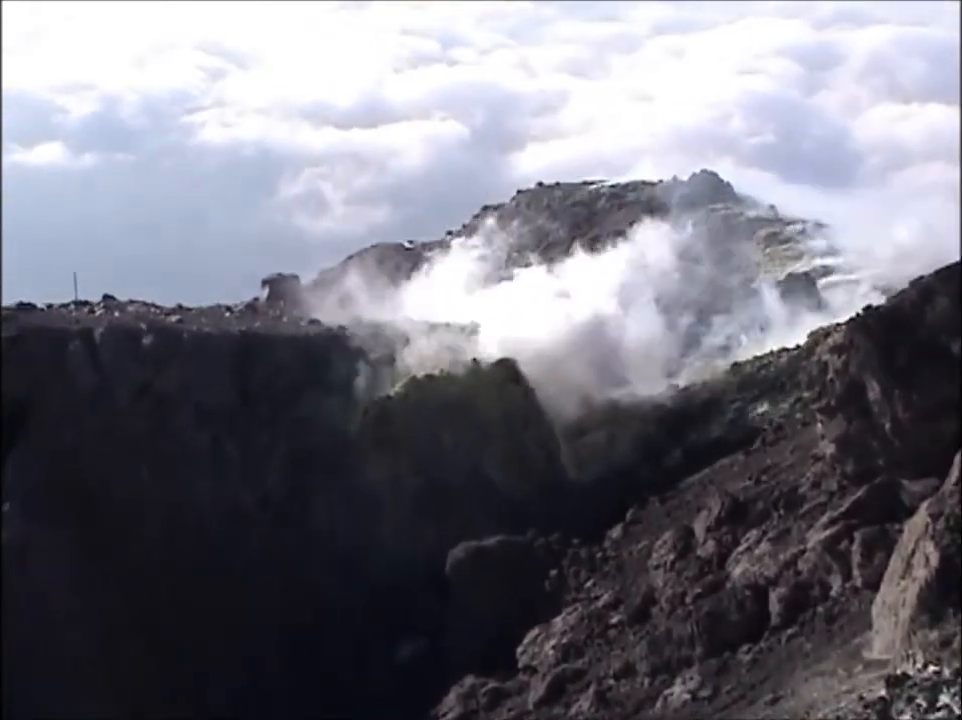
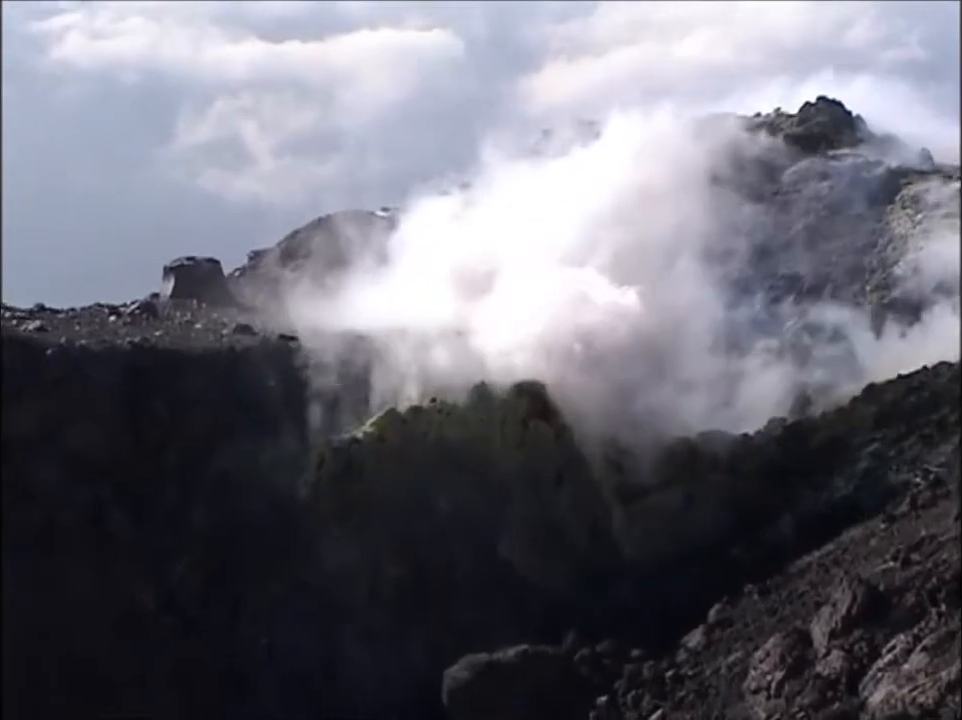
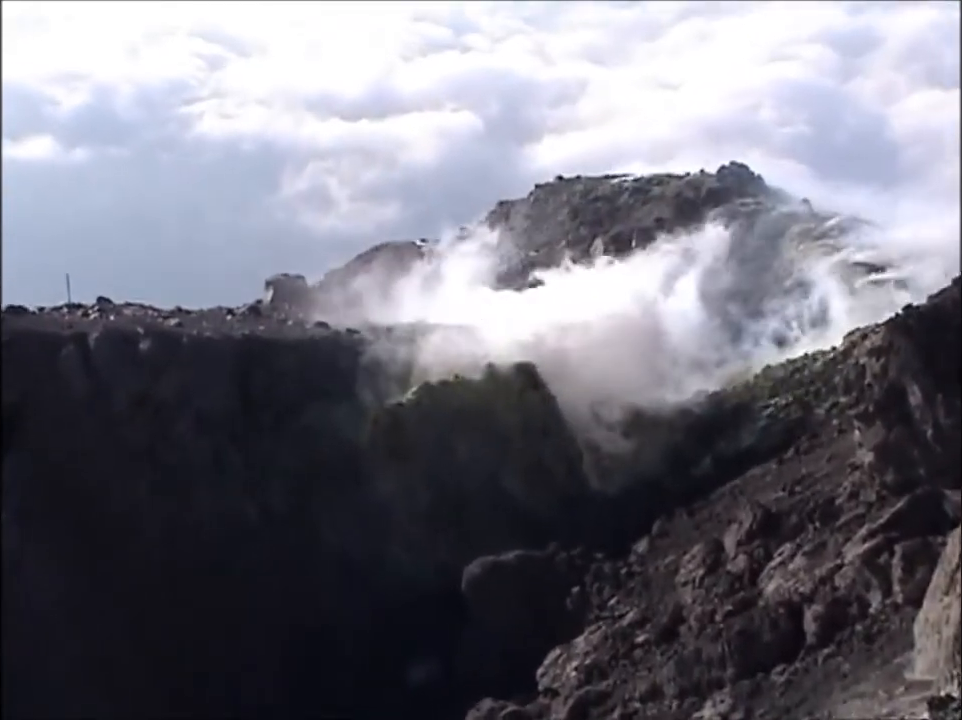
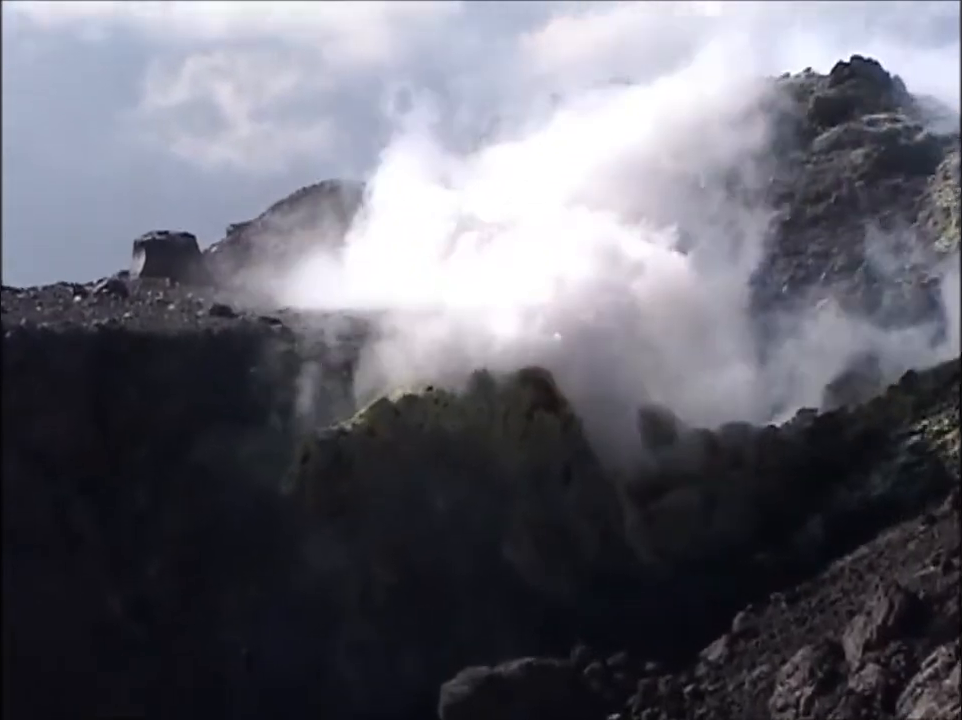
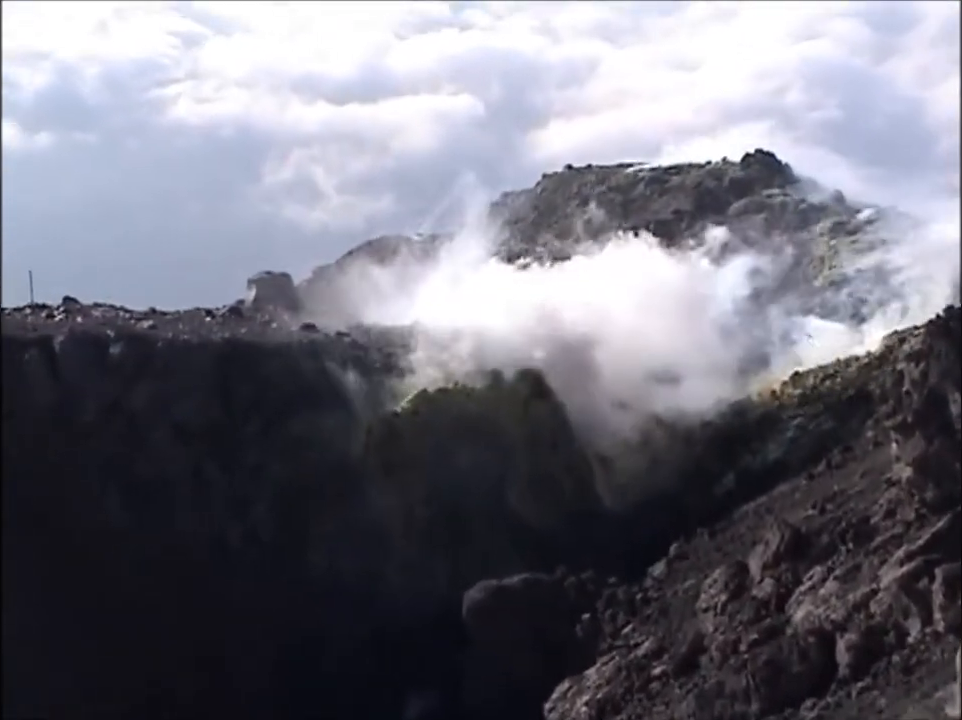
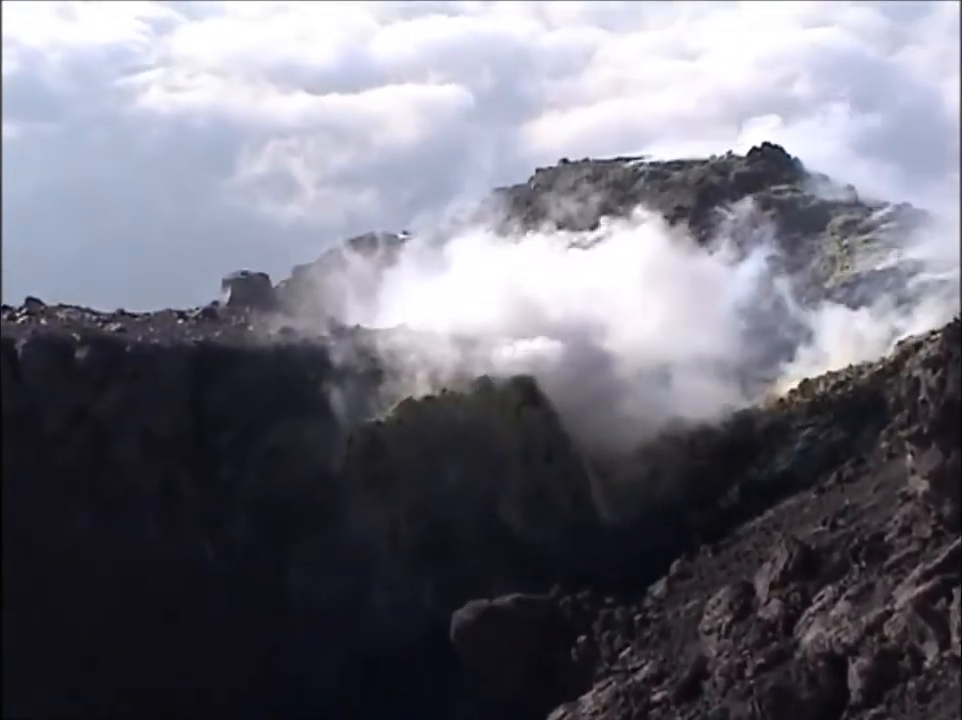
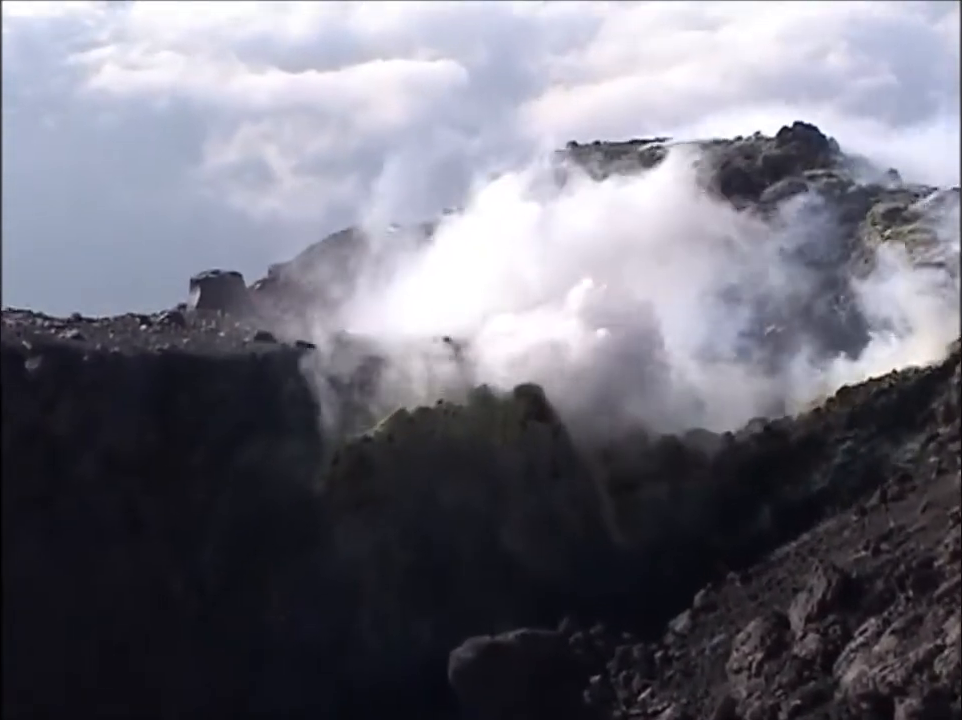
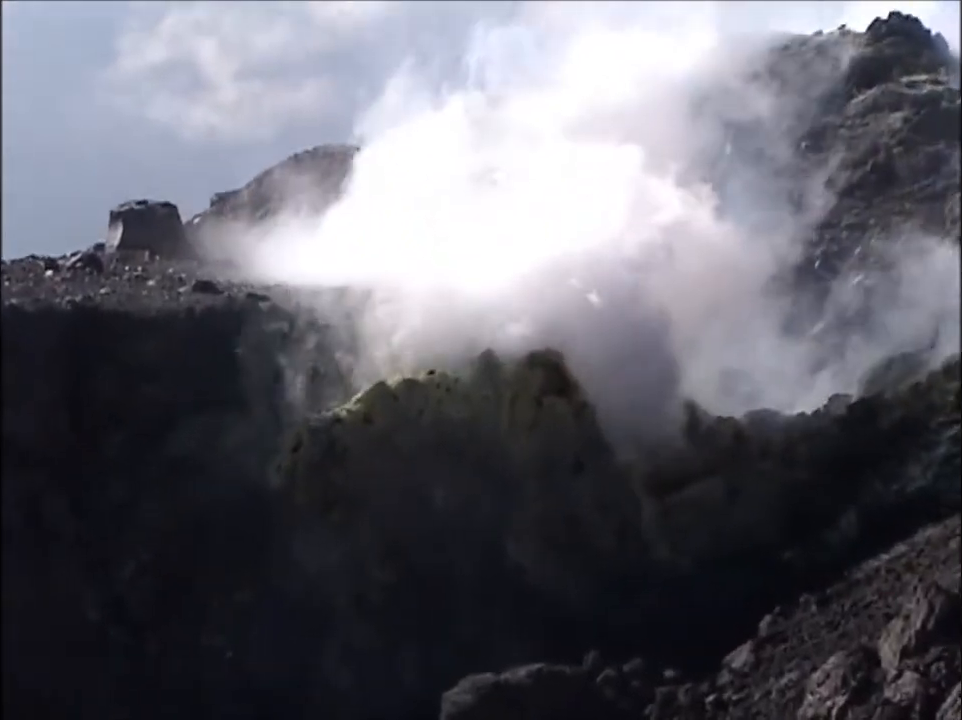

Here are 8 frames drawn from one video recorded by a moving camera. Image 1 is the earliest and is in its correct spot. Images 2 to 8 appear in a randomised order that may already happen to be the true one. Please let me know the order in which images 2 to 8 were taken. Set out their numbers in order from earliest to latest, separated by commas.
3, 5, 6, 7, 2, 4, 8
